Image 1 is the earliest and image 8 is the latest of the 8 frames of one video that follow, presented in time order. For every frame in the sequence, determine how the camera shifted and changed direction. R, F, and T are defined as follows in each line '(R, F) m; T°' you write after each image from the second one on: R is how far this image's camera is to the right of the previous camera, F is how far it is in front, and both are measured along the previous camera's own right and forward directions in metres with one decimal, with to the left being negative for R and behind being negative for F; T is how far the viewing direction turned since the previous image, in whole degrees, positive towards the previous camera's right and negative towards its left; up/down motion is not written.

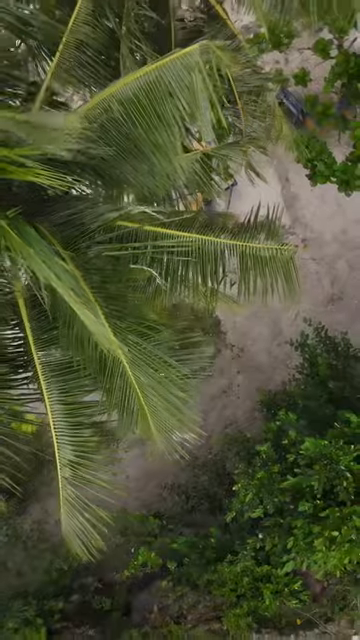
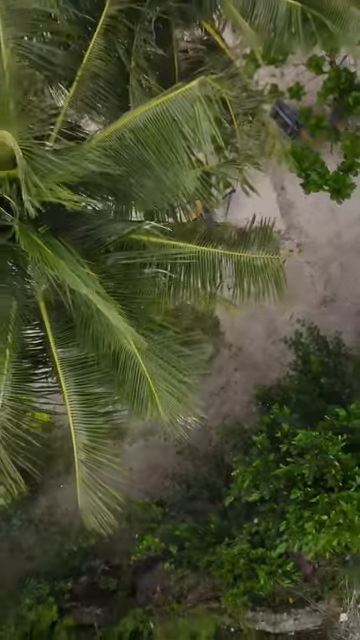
(0.0, -0.4) m; 0°
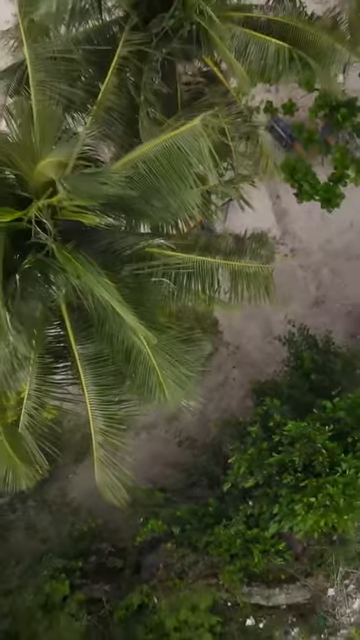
(0.0, -0.6) m; 0°
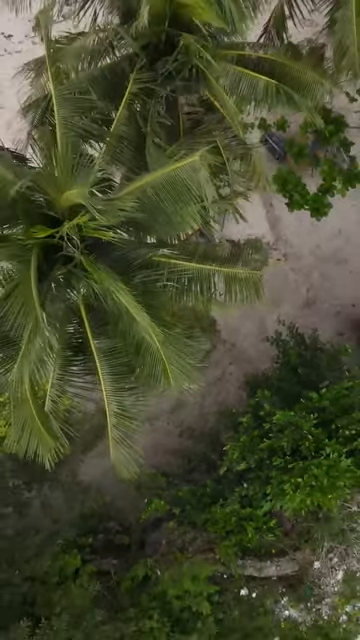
(0.0, -0.7) m; 0°
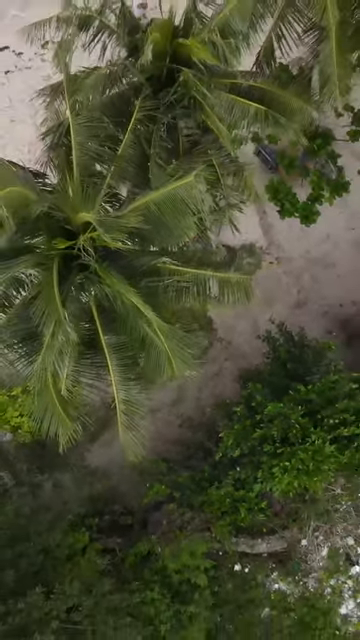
(0.0, -0.7) m; 0°
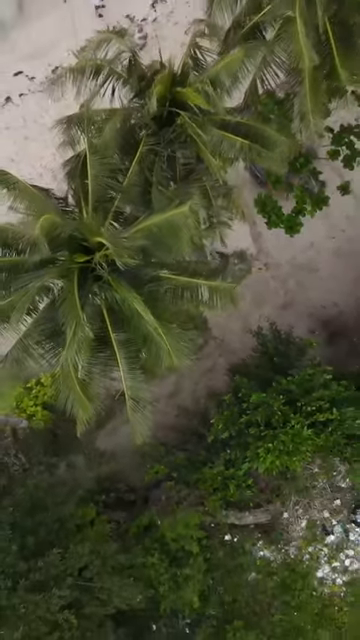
(0.0, -1.1) m; 0°
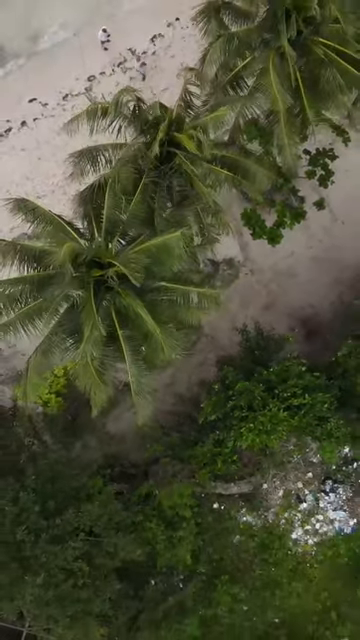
(+0.1, -1.6) m; 0°
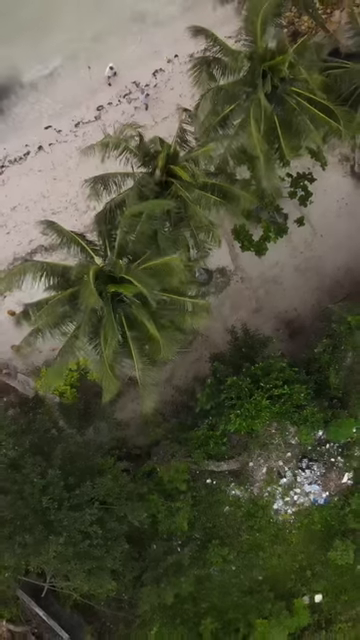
(0.0, -1.8) m; 0°
